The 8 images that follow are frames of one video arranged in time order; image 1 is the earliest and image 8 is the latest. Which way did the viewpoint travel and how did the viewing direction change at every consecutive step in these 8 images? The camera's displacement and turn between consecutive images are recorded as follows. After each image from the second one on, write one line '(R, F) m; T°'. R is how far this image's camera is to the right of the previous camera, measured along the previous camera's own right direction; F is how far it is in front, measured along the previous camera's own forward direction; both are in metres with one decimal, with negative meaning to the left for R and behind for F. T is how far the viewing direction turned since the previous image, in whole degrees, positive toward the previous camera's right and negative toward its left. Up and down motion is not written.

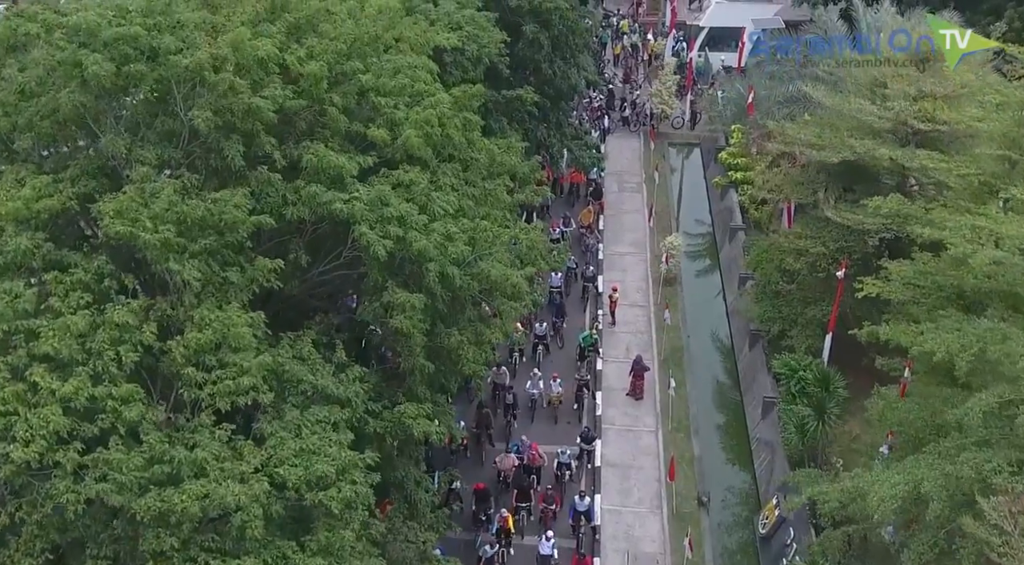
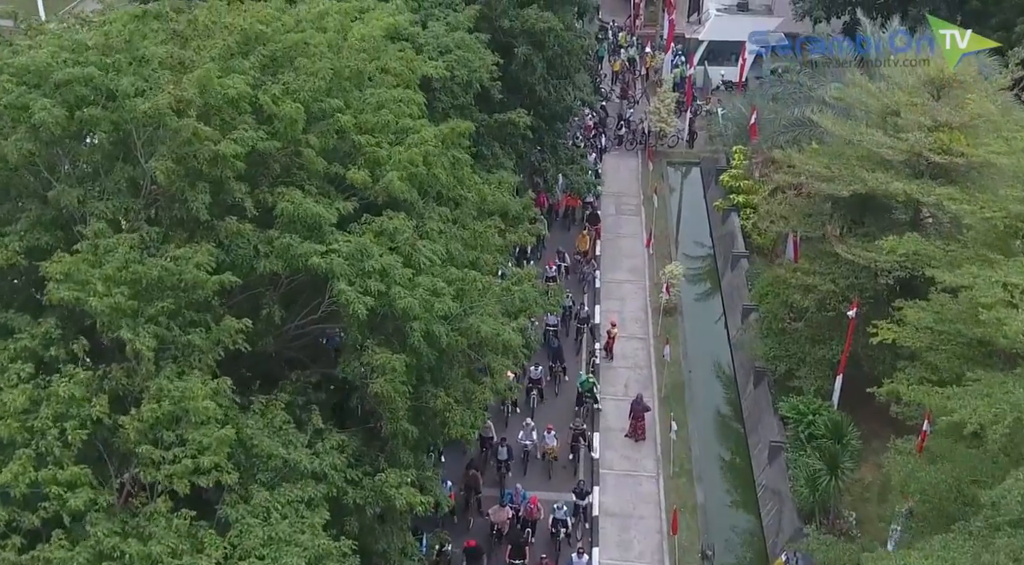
(+0.1, +1.7) m; 0°
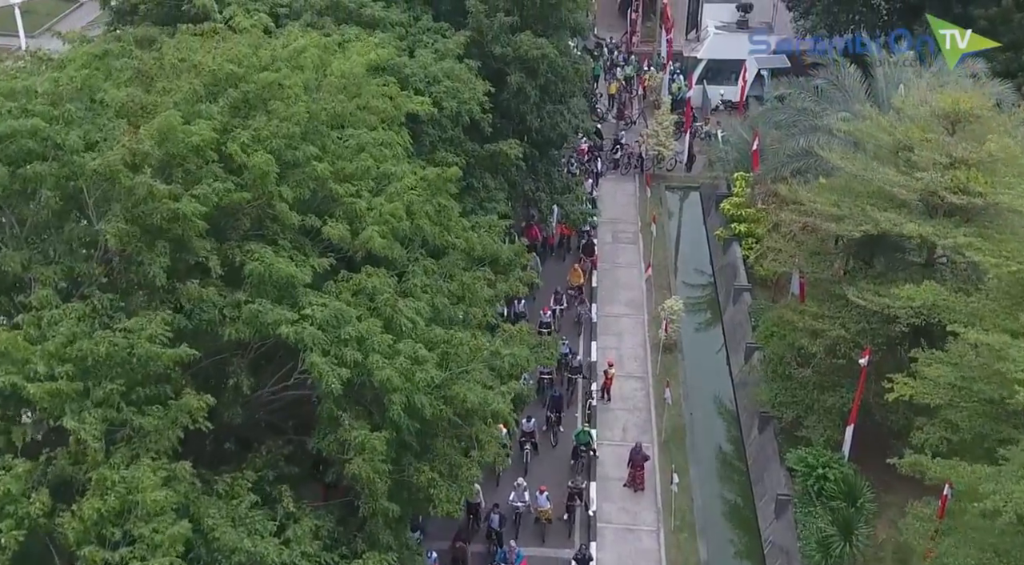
(+0.1, +1.7) m; 0°
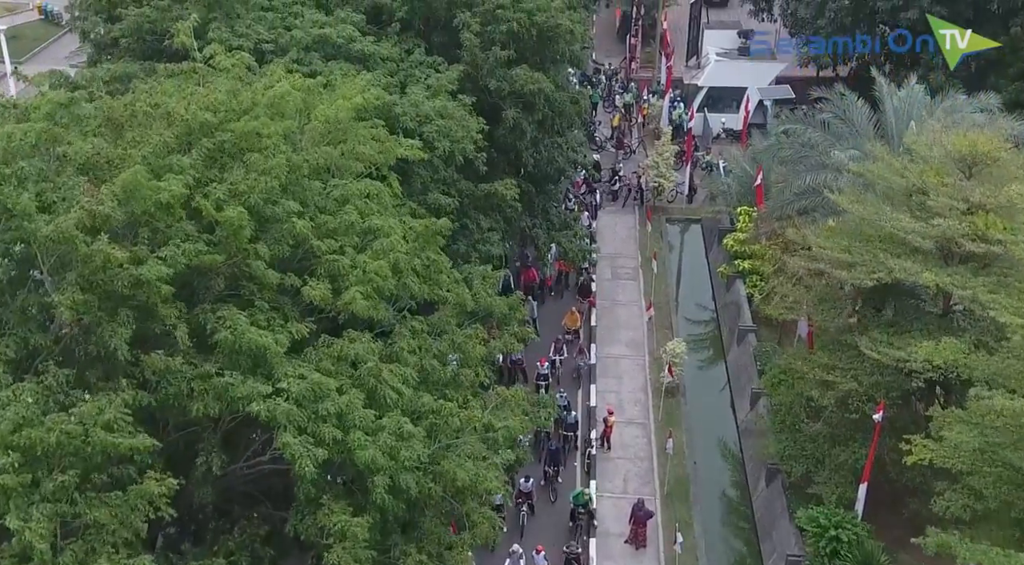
(+0.1, +1.4) m; 0°
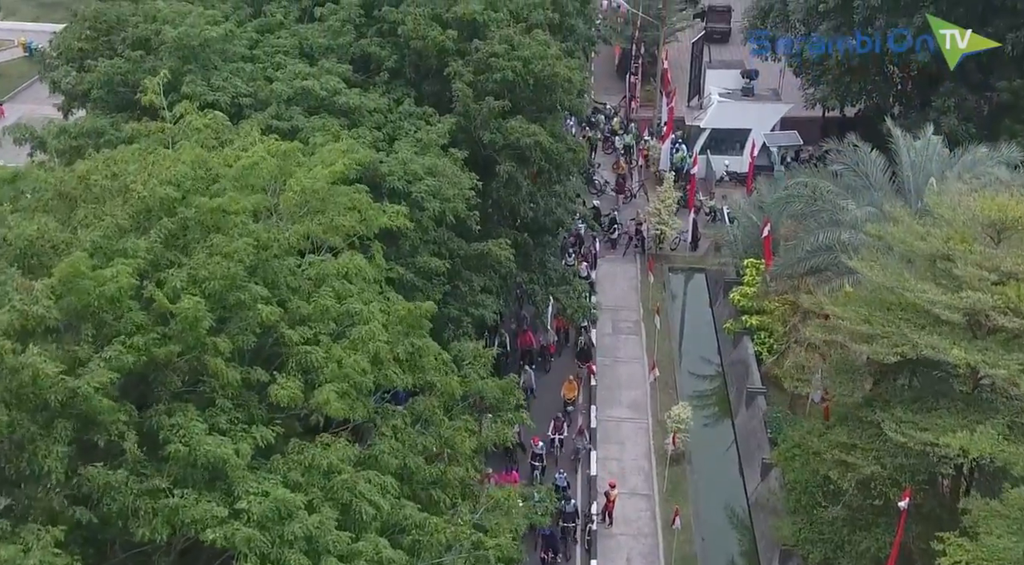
(+0.1, +2.0) m; 0°
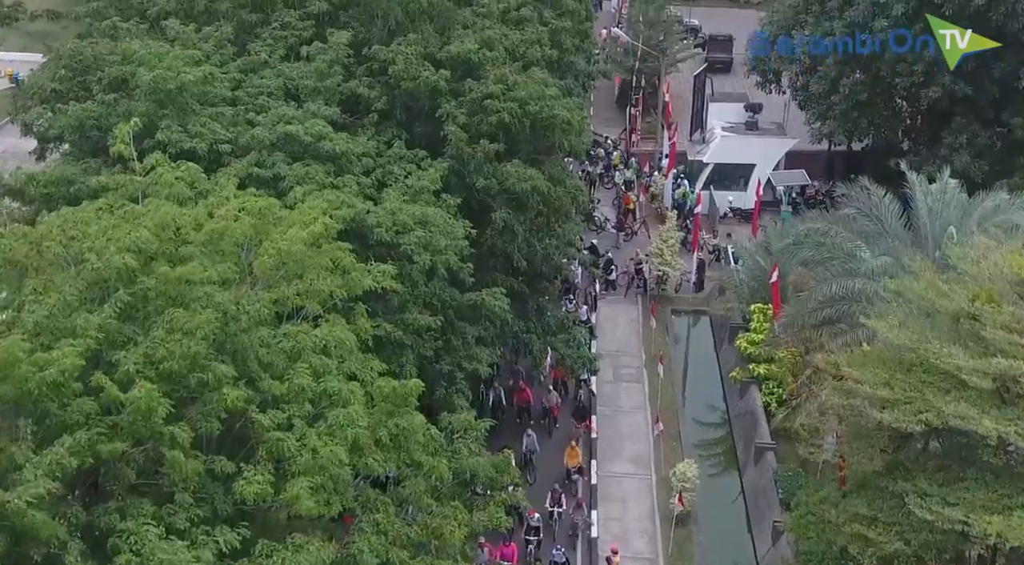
(+0.1, +1.7) m; 0°
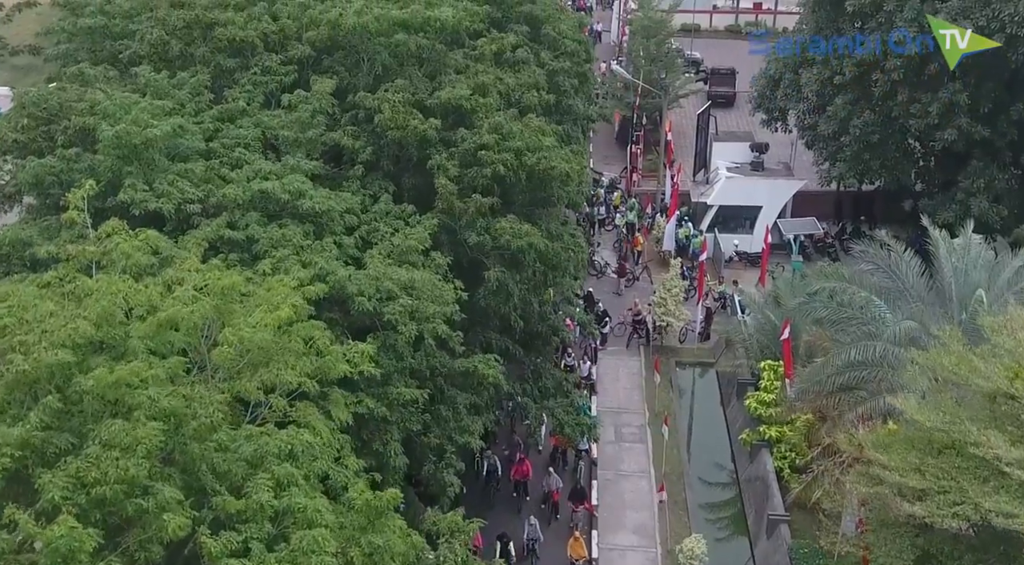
(+0.1, +2.2) m; 0°
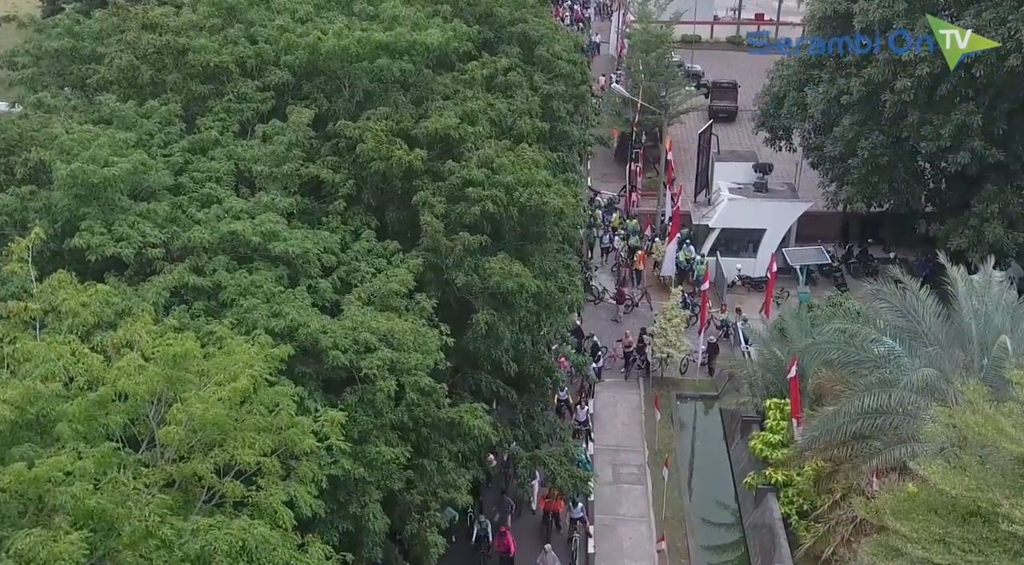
(+0.2, +1.9) m; 0°
